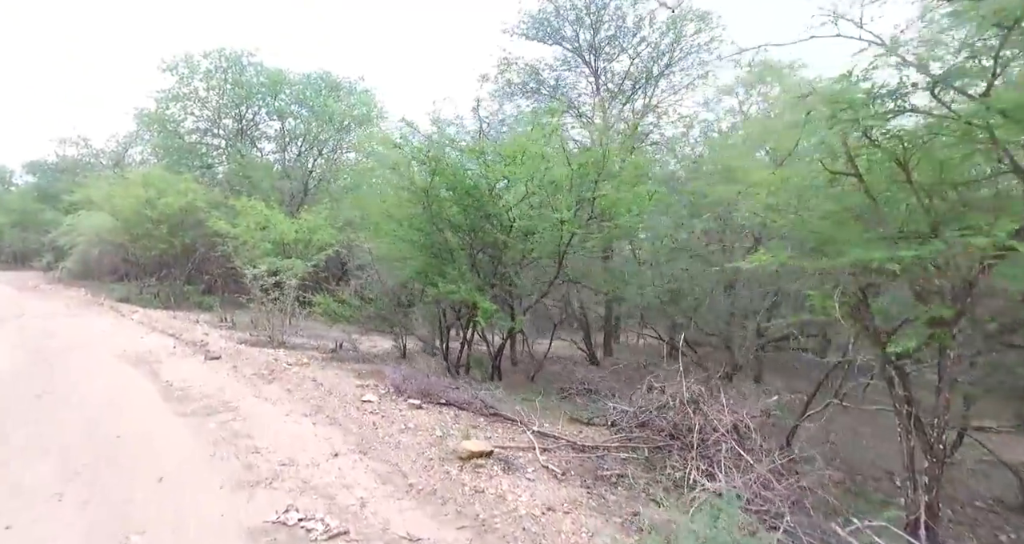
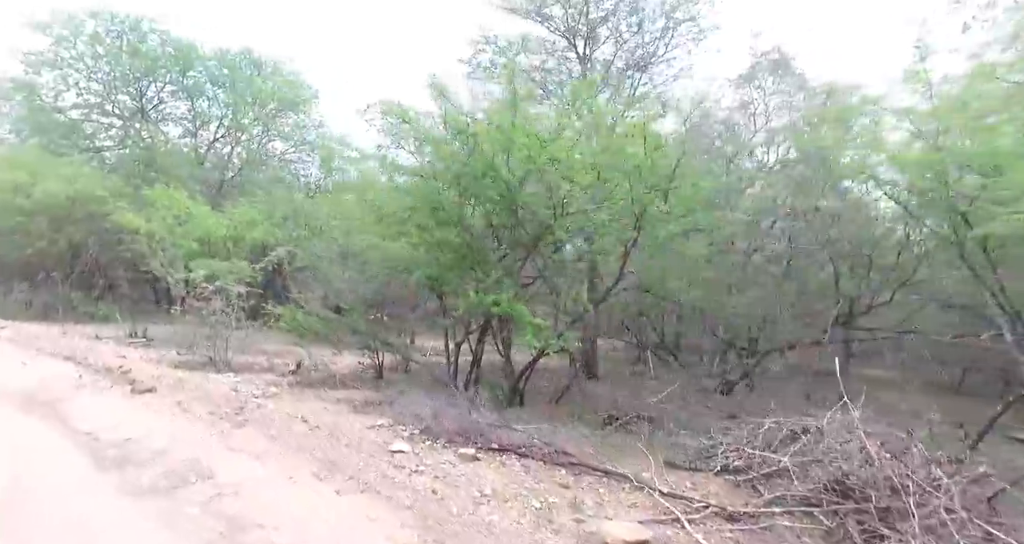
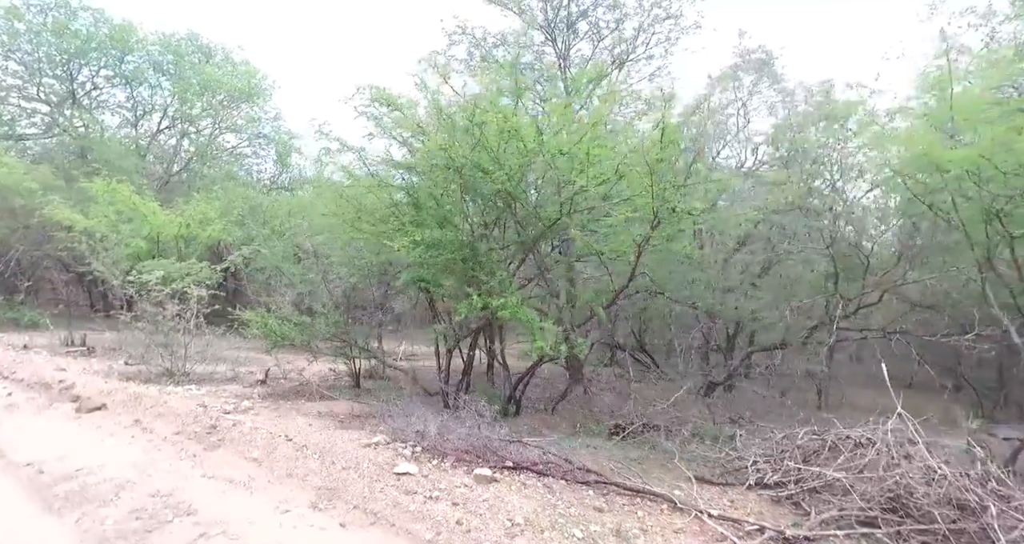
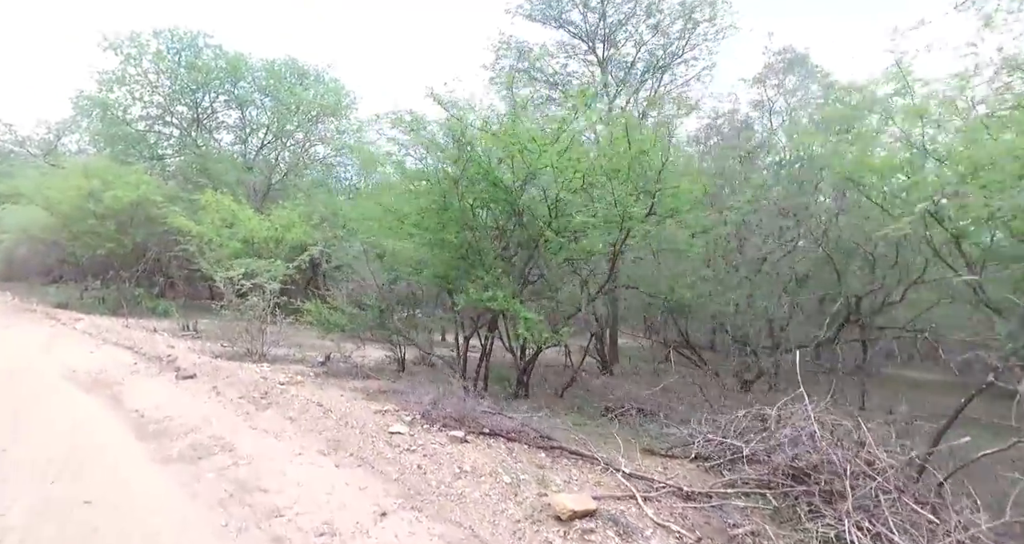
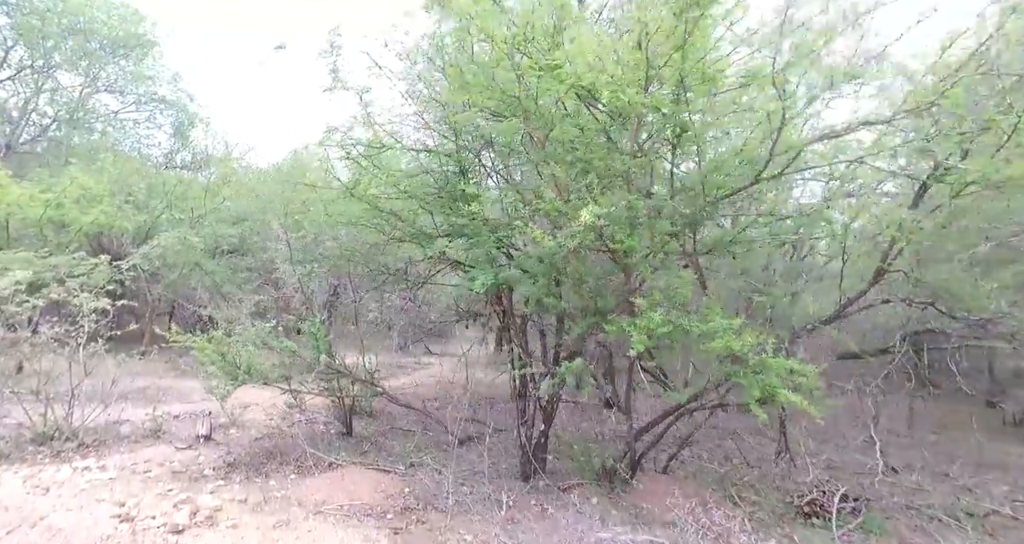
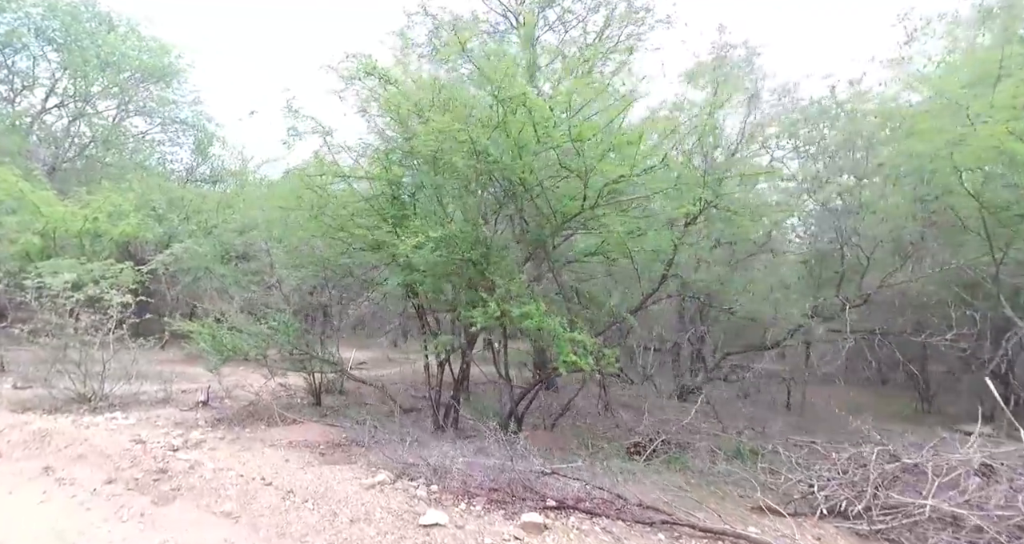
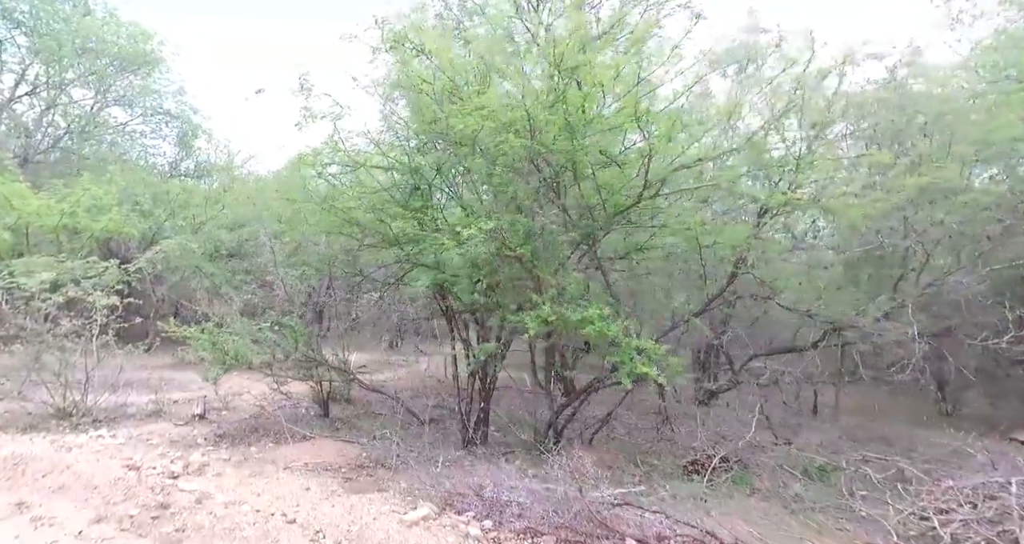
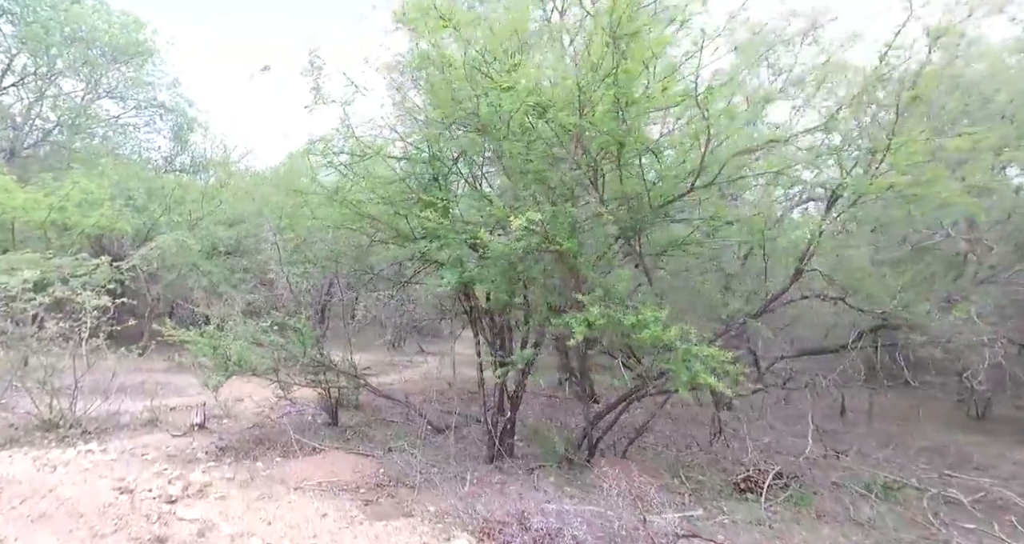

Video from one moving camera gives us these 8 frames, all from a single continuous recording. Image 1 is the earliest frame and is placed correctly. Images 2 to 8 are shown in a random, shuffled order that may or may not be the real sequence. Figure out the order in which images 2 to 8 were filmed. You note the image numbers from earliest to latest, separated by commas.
4, 2, 3, 6, 7, 8, 5
